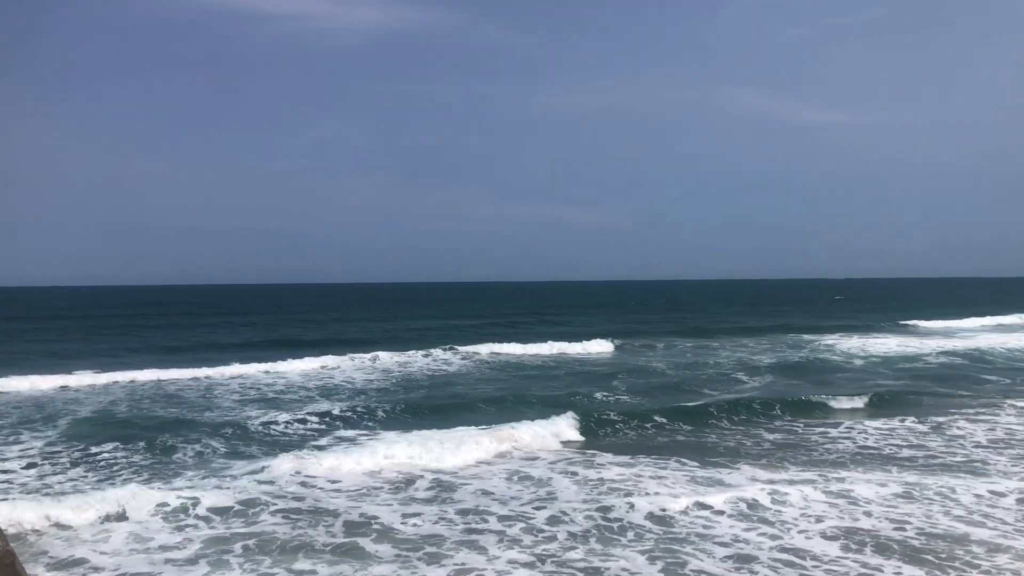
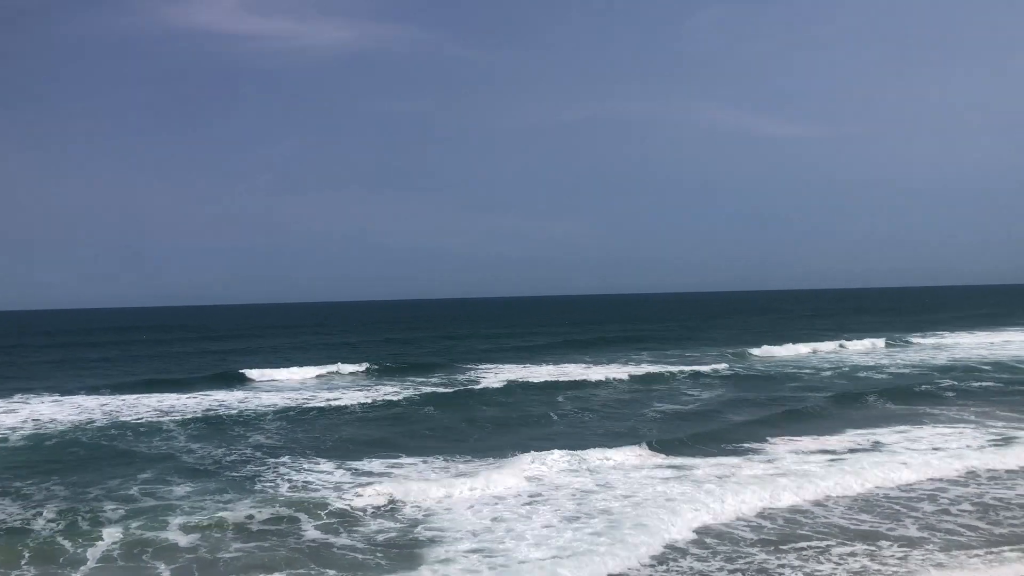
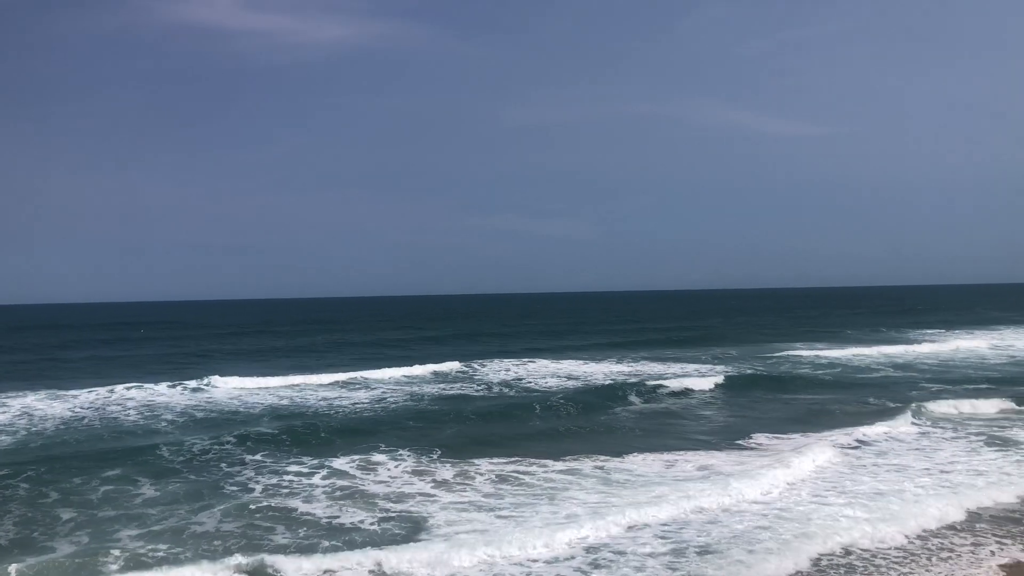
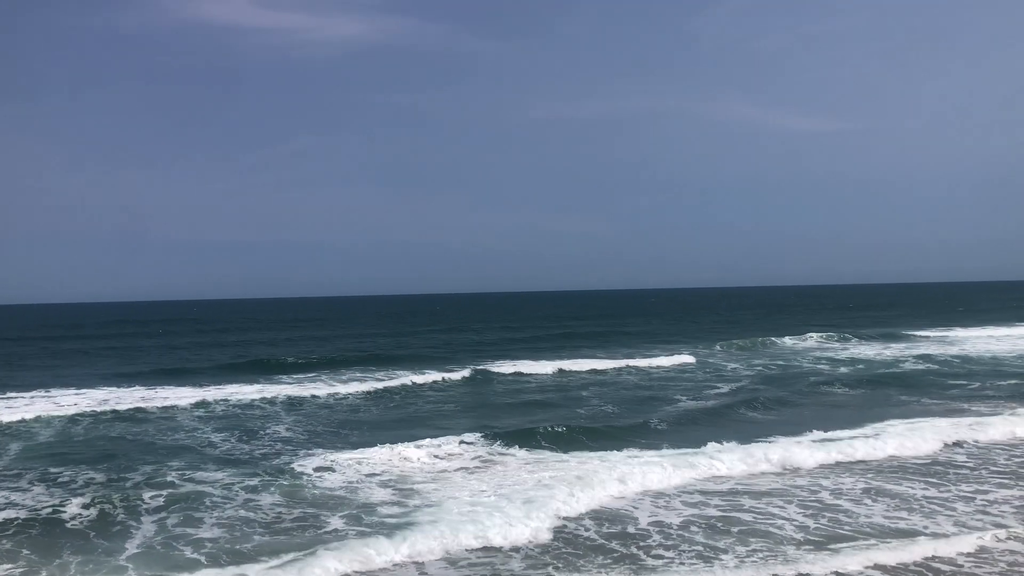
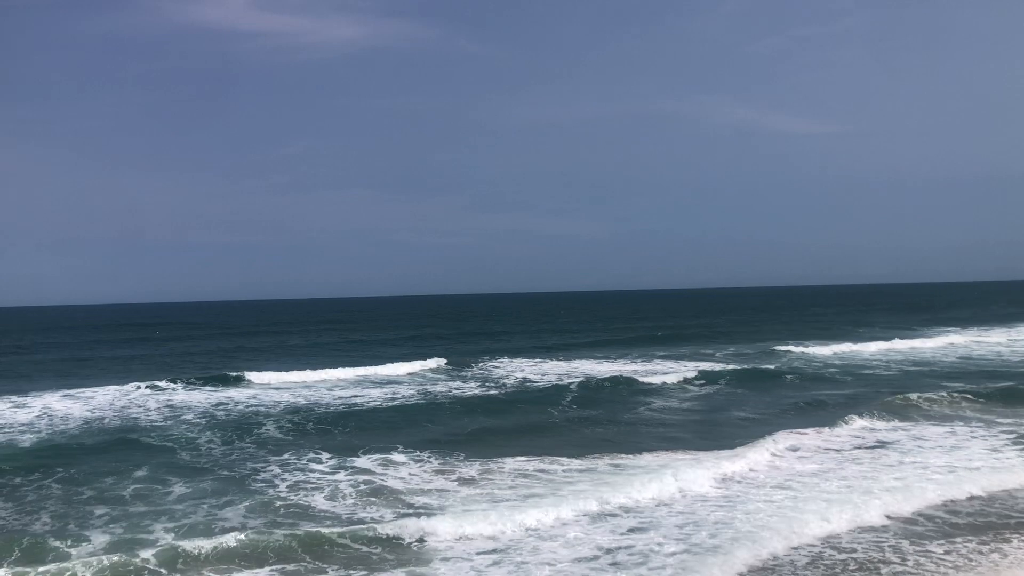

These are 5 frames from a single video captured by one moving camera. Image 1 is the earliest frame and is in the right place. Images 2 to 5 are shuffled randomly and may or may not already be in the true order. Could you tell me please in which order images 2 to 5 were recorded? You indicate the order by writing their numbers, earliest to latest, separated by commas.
4, 2, 5, 3
